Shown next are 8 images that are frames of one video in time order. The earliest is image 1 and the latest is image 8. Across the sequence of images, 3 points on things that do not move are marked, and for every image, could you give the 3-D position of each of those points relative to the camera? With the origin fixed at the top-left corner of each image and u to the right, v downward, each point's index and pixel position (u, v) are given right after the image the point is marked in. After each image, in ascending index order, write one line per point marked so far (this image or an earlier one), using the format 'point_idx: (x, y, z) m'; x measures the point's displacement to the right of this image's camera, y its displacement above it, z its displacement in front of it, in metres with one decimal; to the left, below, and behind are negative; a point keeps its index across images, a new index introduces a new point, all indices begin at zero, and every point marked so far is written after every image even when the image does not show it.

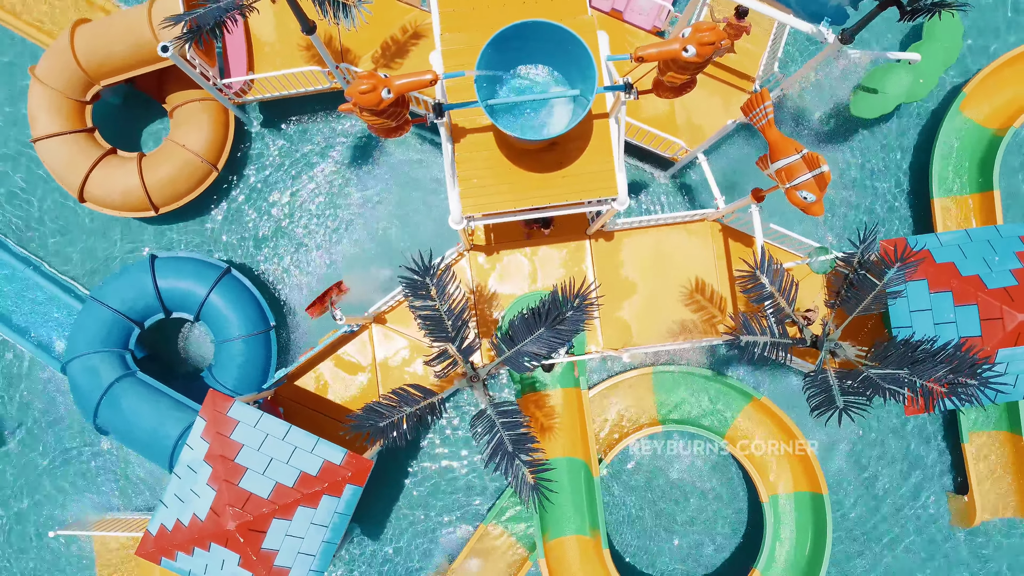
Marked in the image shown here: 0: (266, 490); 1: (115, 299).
0: (-2.0, -1.6, +6.2) m
1: (-4.1, -0.1, +7.9) m
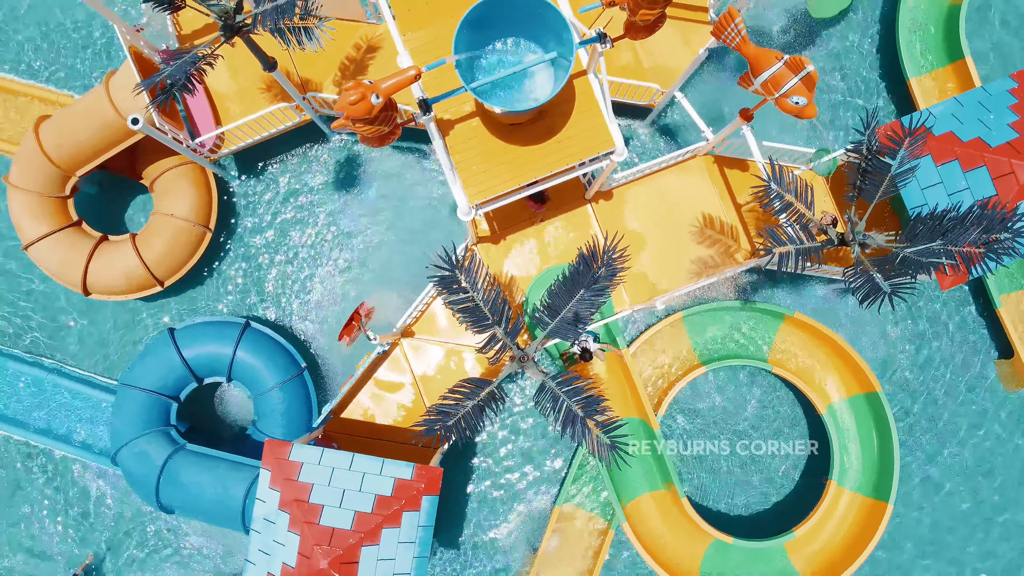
0: (-1.3, -1.9, +6.2) m
1: (-3.7, -1.0, +7.9) m
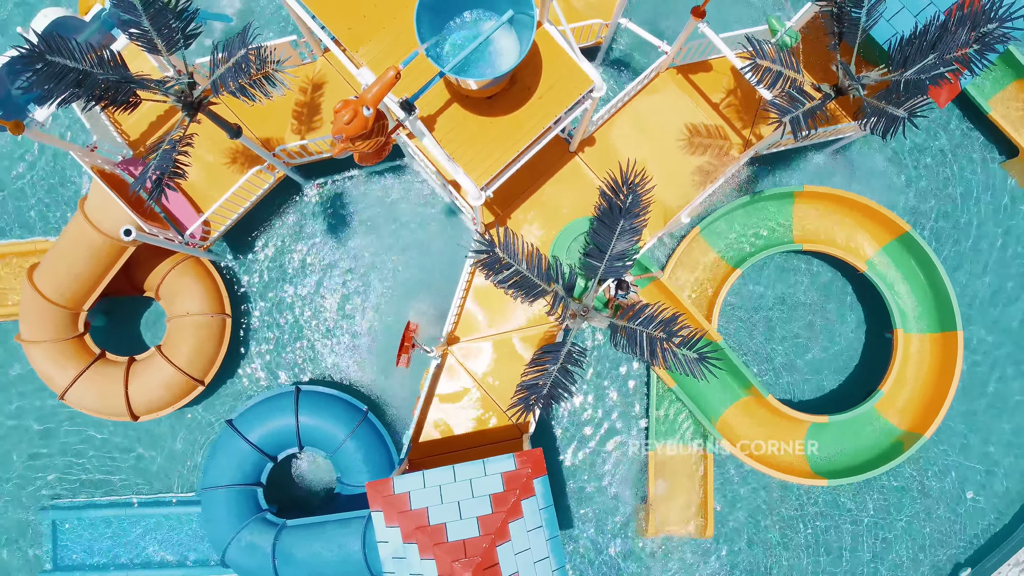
0: (-0.3, -2.0, +6.2) m
1: (-2.9, -1.9, +7.8) m
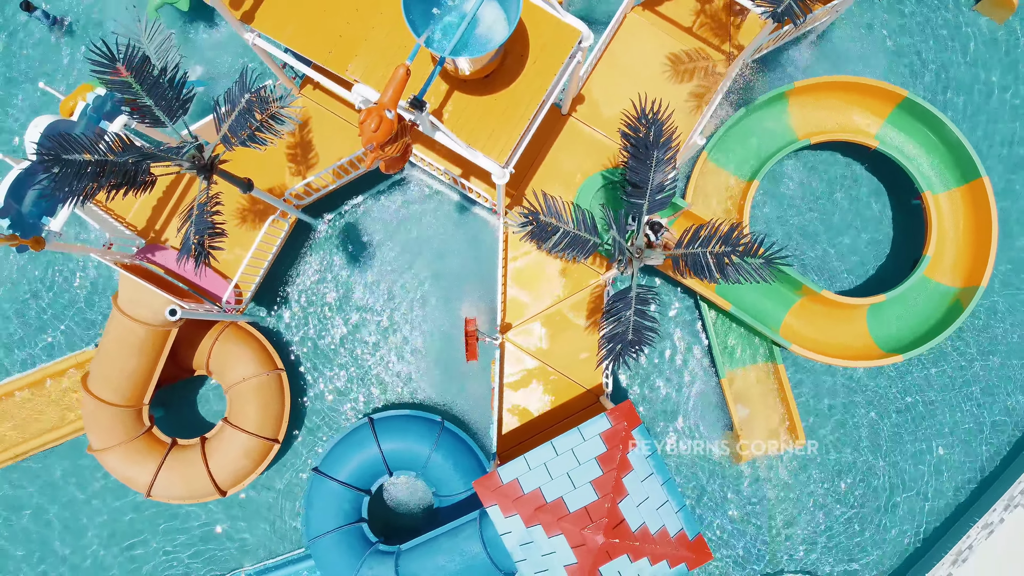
0: (+0.7, -1.7, +6.2) m
1: (-1.9, -2.4, +7.9) m
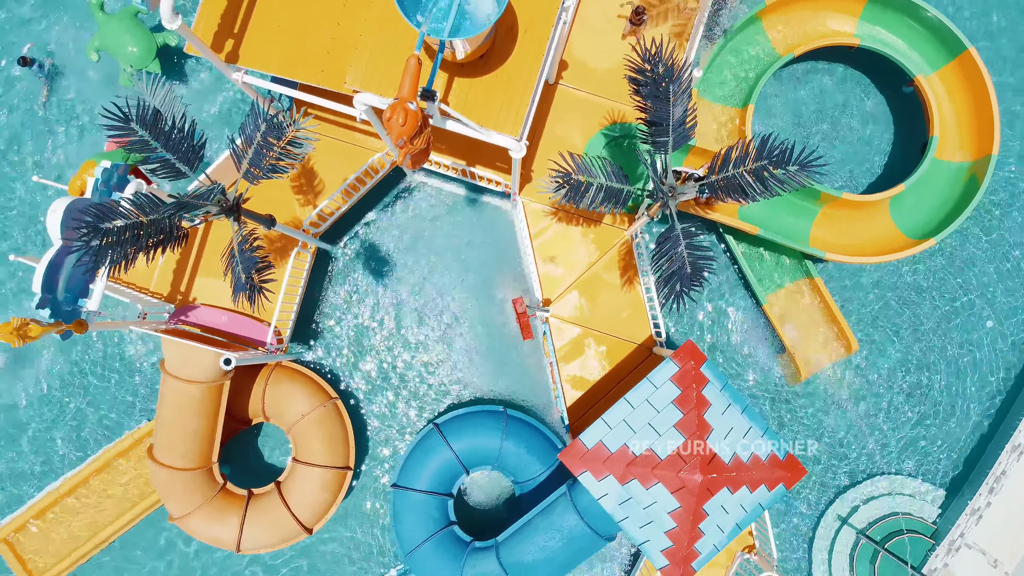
0: (+1.4, -1.2, +6.3) m
1: (-0.9, -2.5, +7.9) m
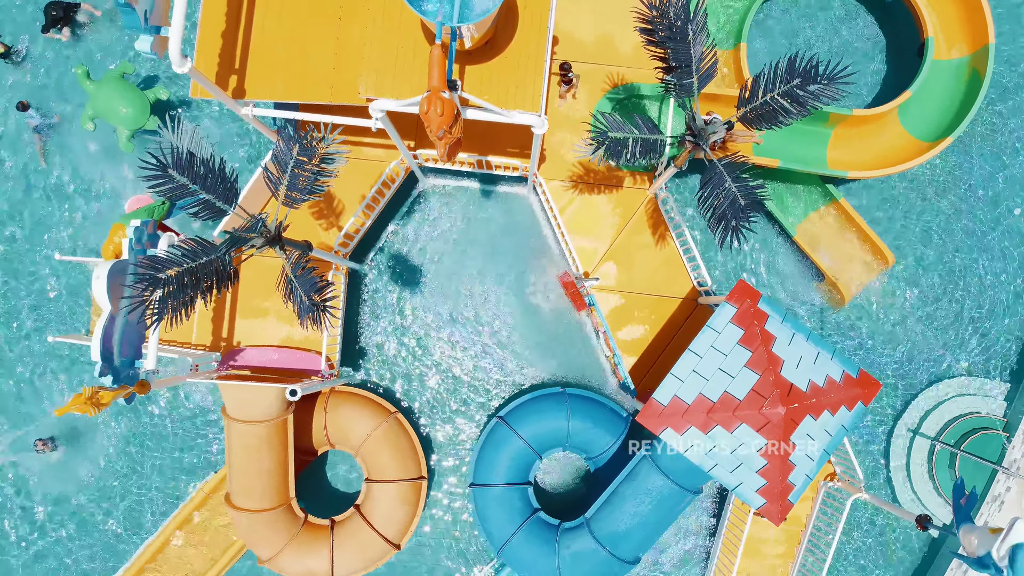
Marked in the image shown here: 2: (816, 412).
0: (+2.0, -0.7, +6.3) m
1: (0.0, -2.4, +7.9) m
2: (+2.5, -1.0, +6.3) m
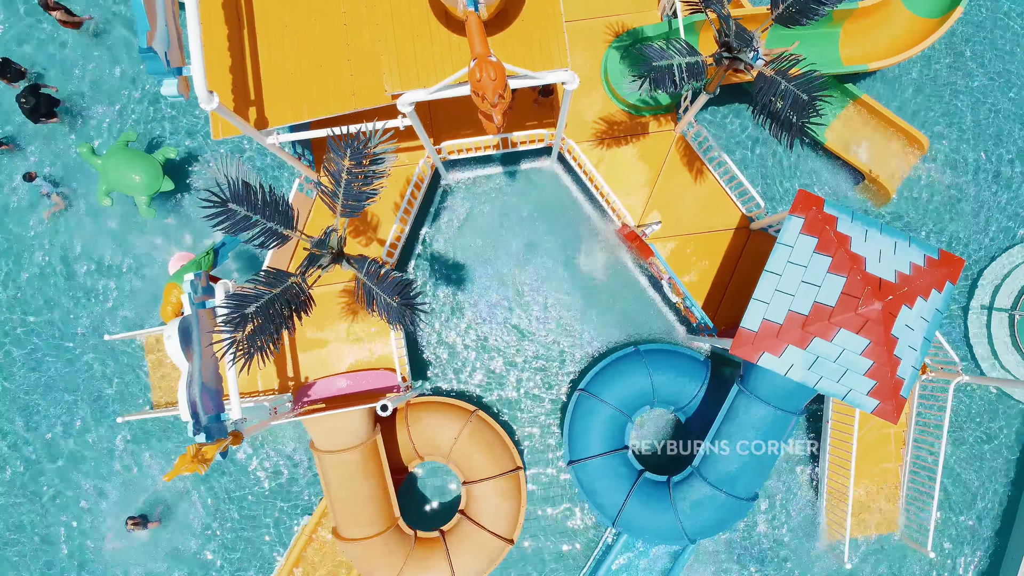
0: (+2.6, +0.1, +6.2) m
1: (+1.1, -2.1, +7.8) m
2: (+3.2, -0.1, +6.2) m
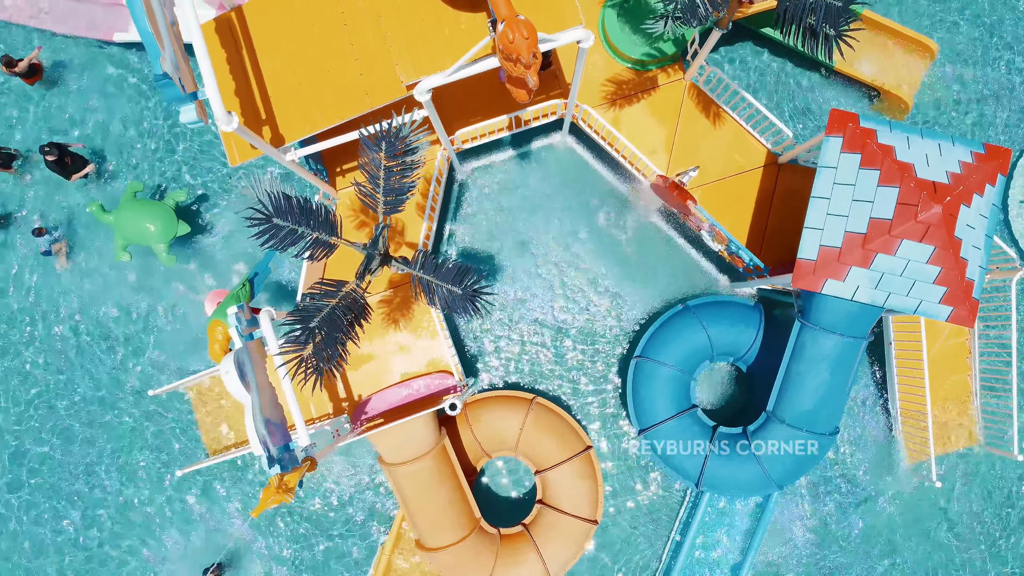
0: (+3.0, +0.8, +6.0) m
1: (+1.8, -1.6, +7.6) m
2: (+3.6, +0.7, +6.0) m
